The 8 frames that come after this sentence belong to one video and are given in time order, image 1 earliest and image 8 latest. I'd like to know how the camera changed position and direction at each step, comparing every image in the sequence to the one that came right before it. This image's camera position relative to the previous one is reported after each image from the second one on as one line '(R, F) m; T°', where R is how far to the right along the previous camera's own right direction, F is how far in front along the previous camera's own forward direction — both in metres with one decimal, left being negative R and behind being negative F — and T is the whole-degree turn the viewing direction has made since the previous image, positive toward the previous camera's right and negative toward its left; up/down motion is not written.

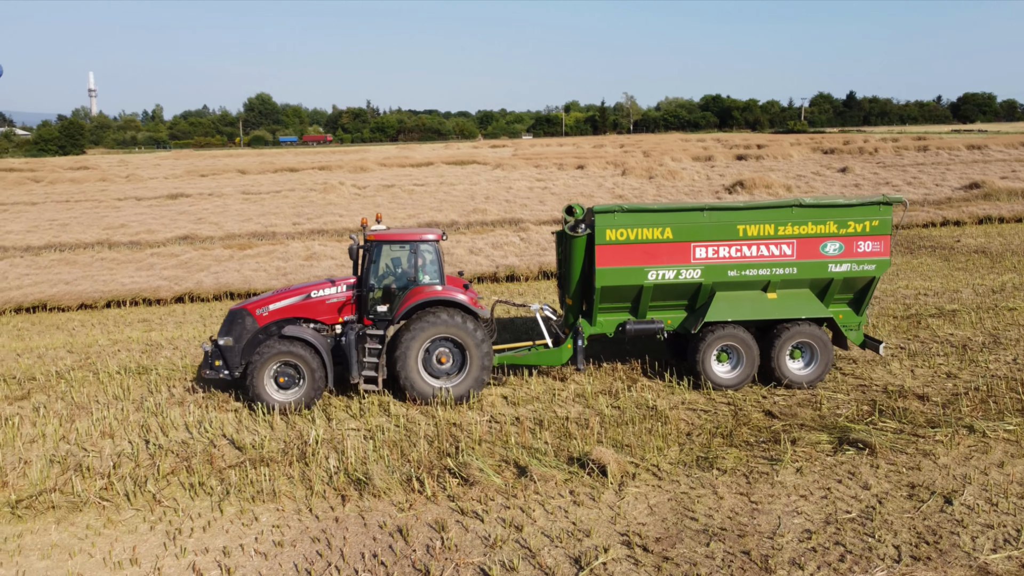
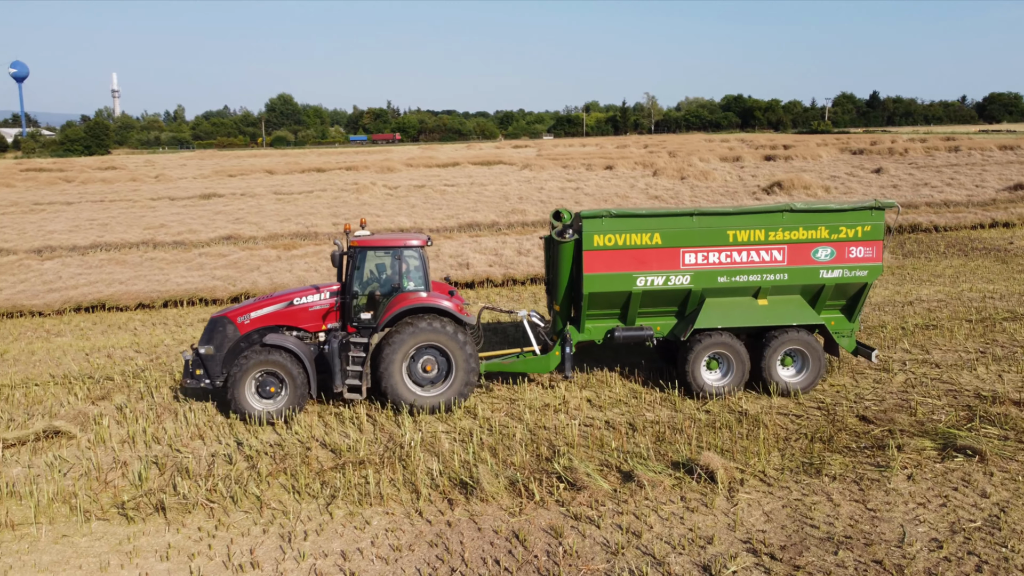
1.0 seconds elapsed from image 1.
(-0.6, +0.1) m; -1°
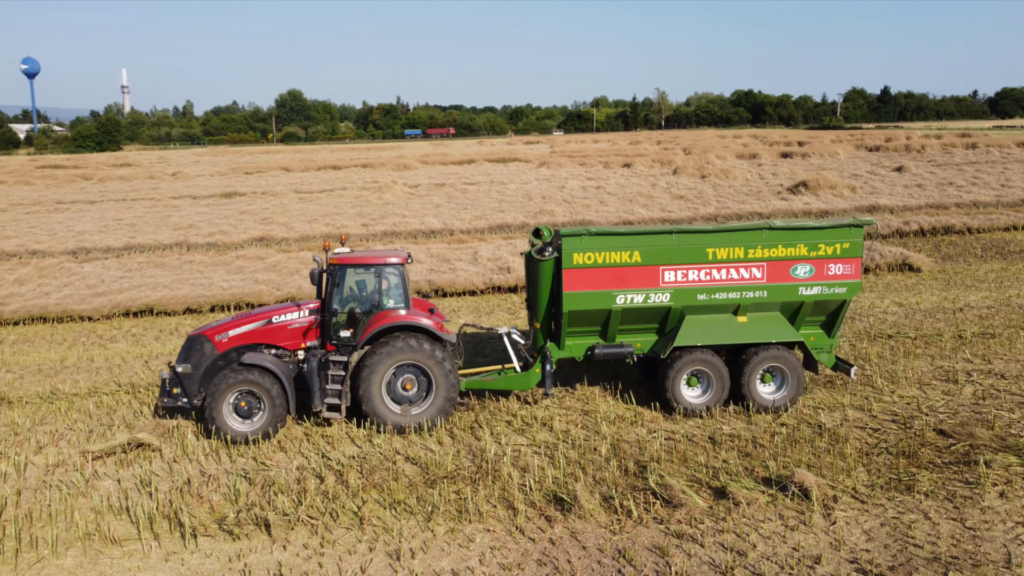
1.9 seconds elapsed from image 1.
(-0.6, 0.0) m; 0°
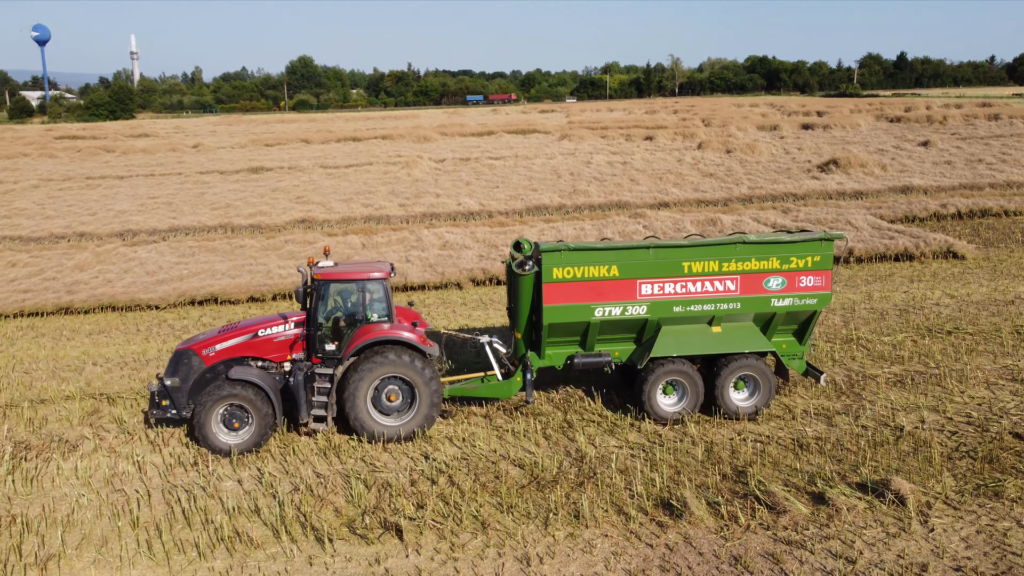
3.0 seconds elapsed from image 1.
(-0.8, -0.3) m; 0°
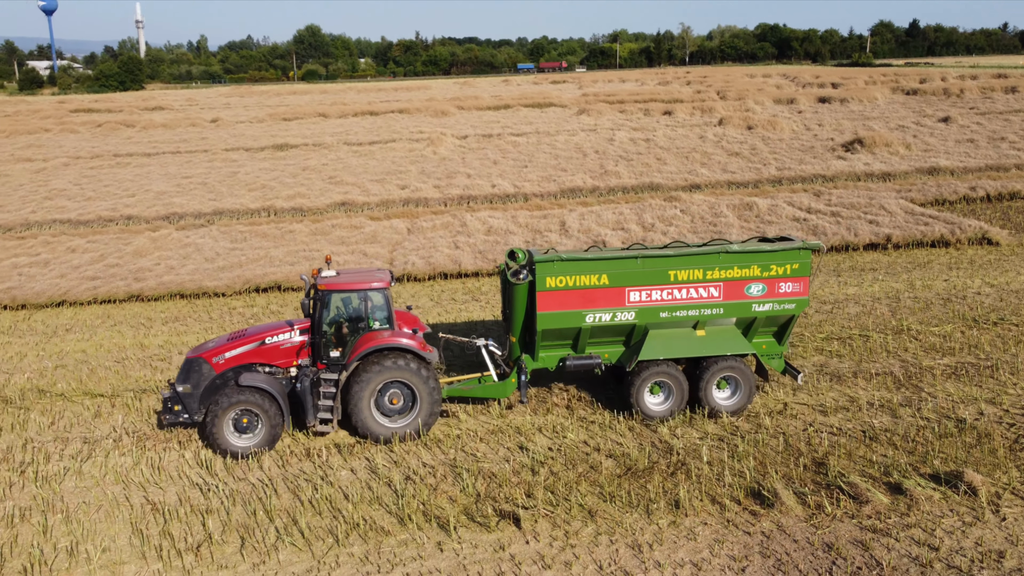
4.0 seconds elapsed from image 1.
(-0.8, -0.5) m; 0°
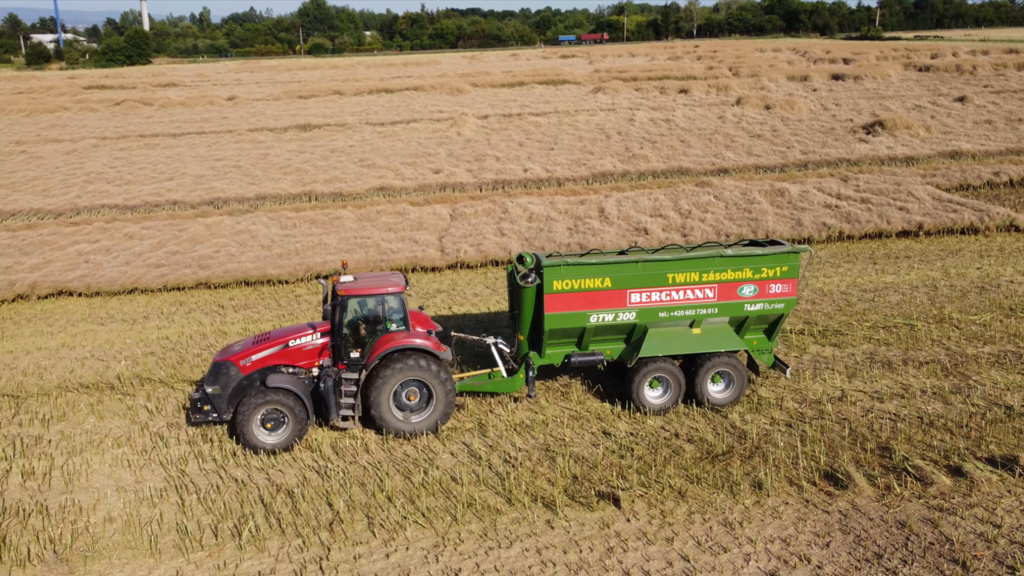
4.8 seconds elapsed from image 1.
(-0.9, -0.7) m; 0°
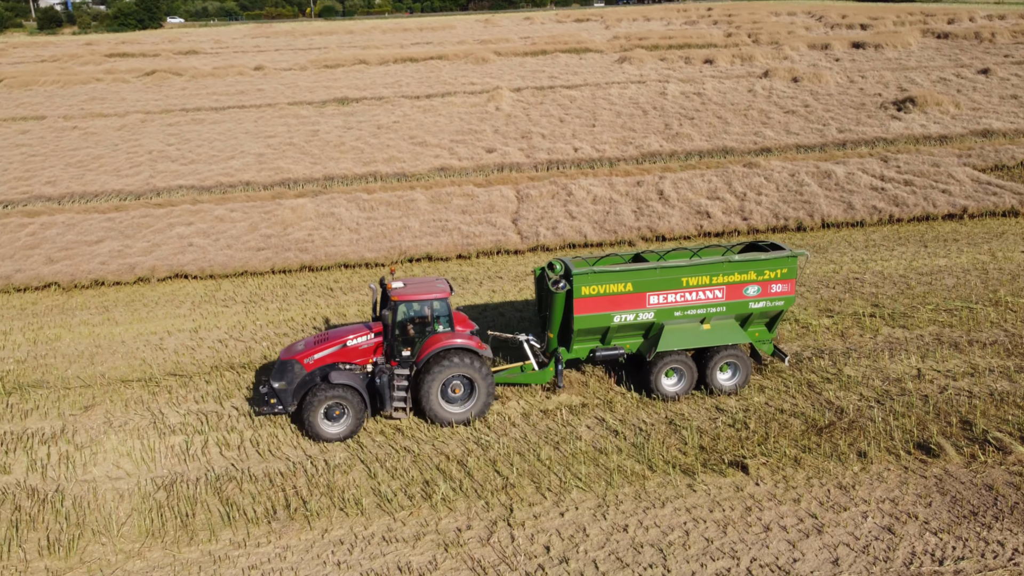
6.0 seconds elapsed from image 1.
(-1.5, -1.3) m; 0°
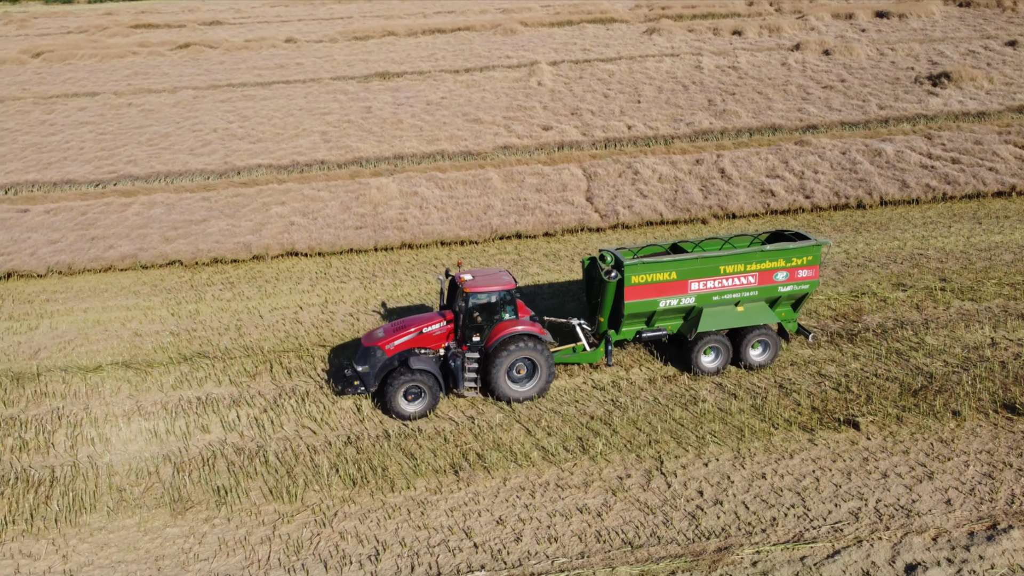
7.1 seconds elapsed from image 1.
(-1.7, -1.3) m; 0°
